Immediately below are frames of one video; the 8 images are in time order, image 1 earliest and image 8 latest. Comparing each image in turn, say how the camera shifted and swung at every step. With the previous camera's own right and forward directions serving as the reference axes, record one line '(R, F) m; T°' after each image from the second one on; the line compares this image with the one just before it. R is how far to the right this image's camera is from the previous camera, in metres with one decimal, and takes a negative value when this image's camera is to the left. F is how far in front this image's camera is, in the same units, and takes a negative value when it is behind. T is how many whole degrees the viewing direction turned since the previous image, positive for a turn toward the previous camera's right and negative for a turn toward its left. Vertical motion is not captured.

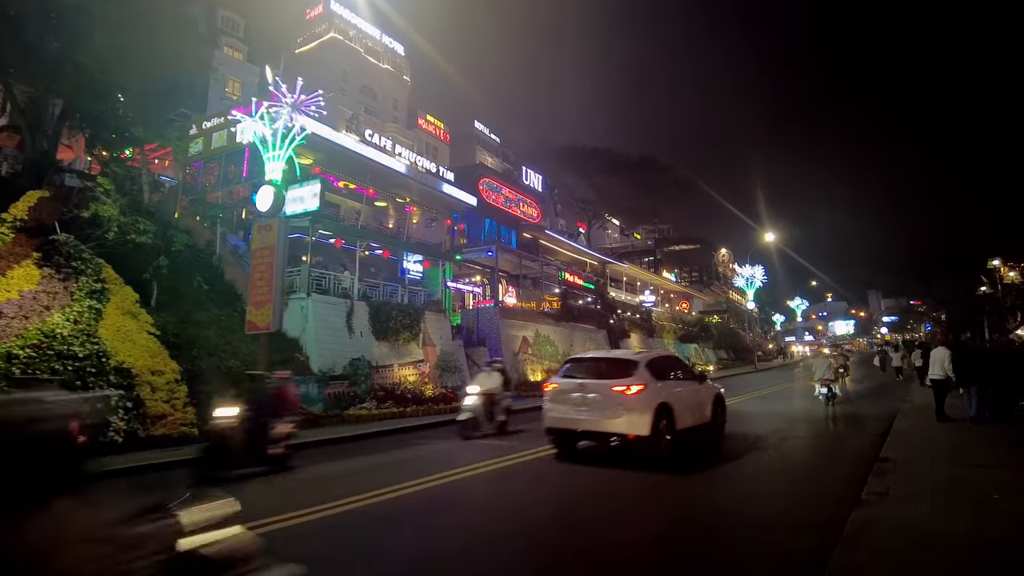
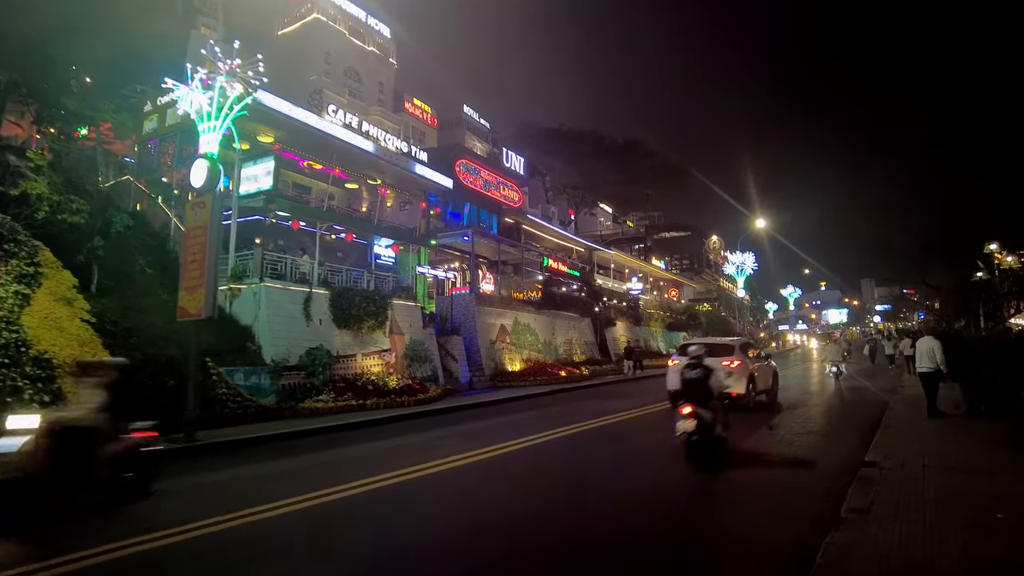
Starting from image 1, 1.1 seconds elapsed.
(+0.8, +1.0) m; 0°
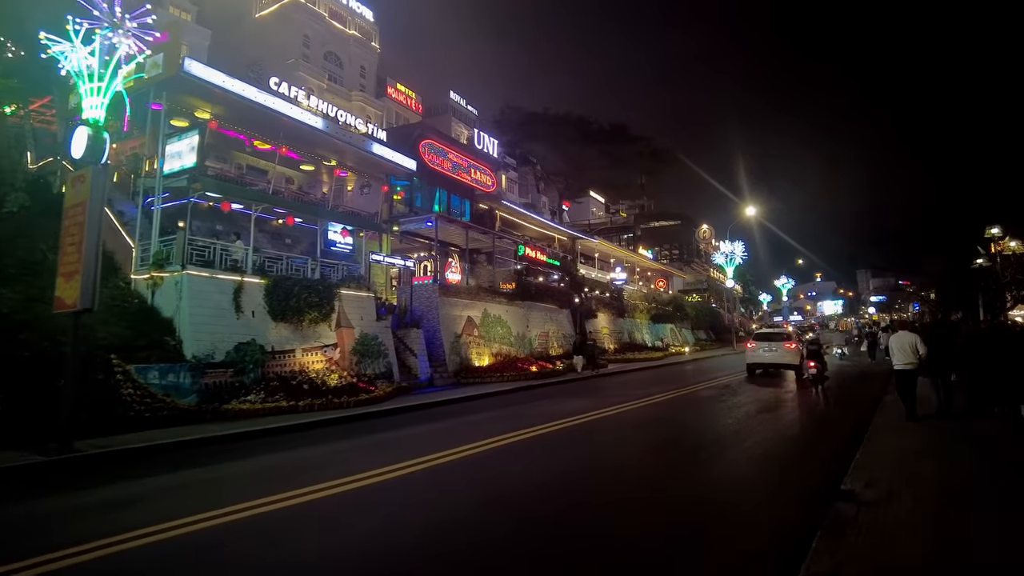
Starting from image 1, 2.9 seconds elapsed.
(+1.2, +1.6) m; 0°
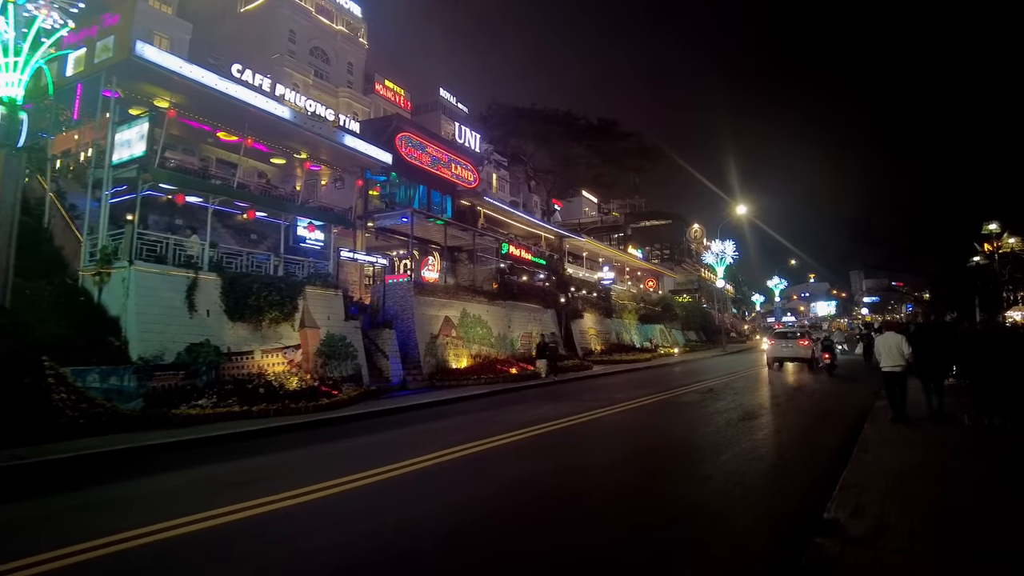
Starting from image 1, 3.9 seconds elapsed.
(+0.6, +0.9) m; 0°
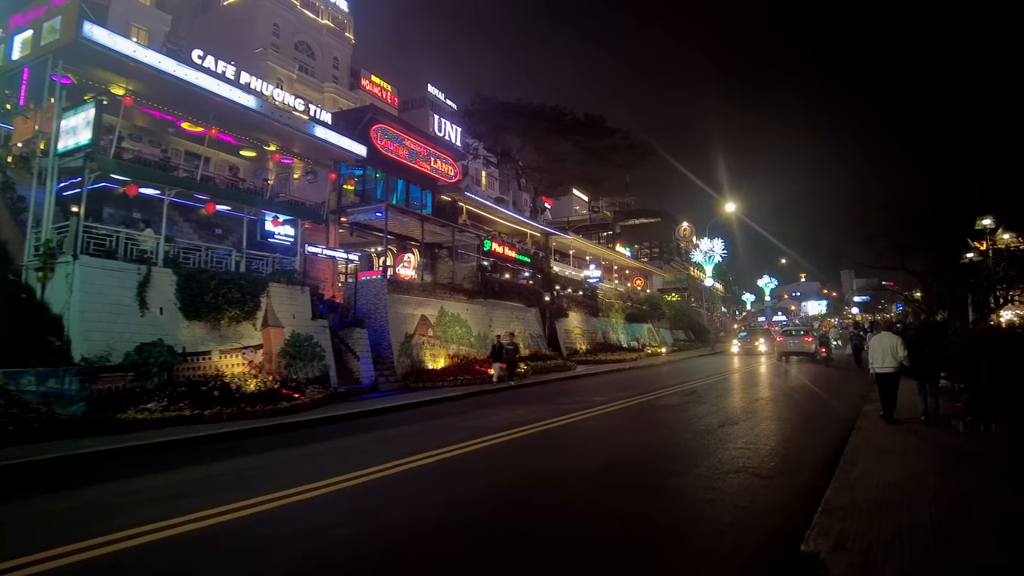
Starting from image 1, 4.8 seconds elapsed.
(+0.5, +0.7) m; +1°
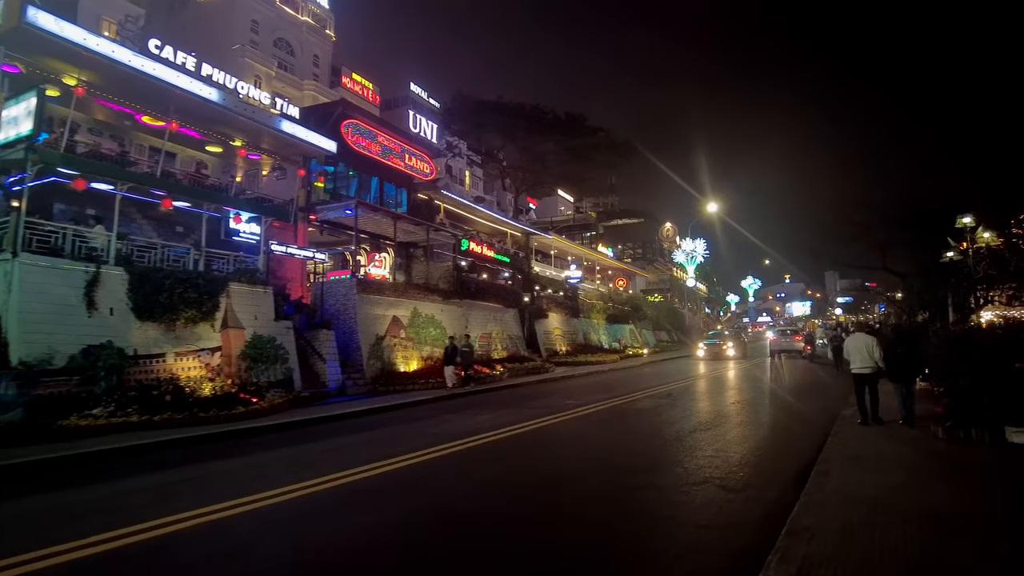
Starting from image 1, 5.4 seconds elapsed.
(+0.5, +0.5) m; +1°
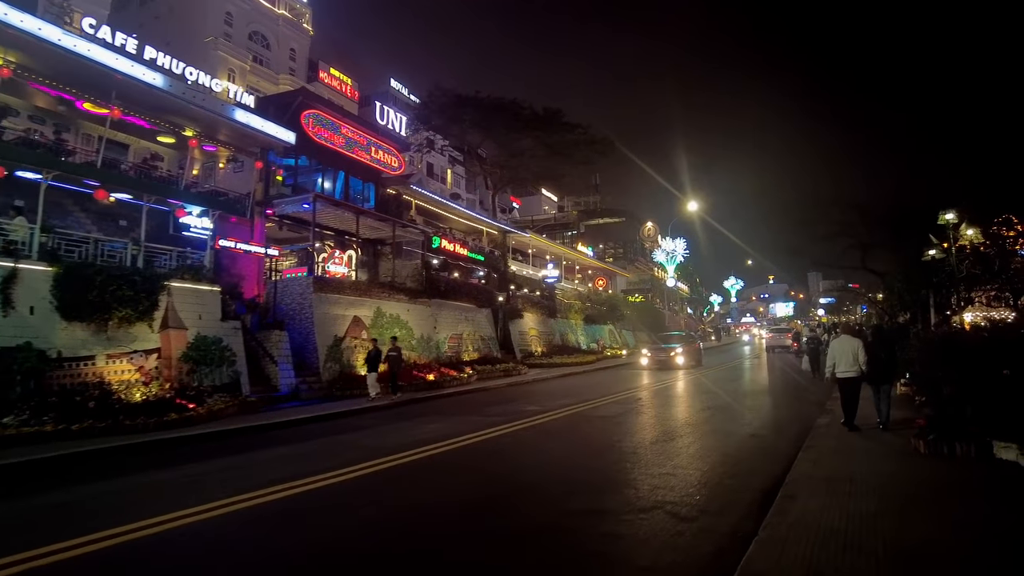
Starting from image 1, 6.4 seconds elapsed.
(+0.6, +0.9) m; +1°
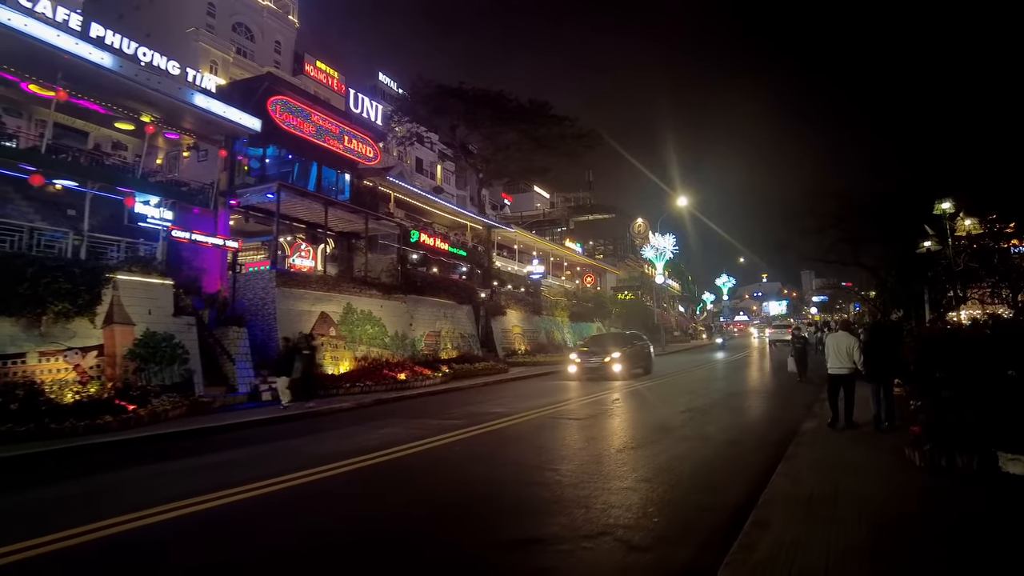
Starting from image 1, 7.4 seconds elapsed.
(+0.6, +0.9) m; 0°
